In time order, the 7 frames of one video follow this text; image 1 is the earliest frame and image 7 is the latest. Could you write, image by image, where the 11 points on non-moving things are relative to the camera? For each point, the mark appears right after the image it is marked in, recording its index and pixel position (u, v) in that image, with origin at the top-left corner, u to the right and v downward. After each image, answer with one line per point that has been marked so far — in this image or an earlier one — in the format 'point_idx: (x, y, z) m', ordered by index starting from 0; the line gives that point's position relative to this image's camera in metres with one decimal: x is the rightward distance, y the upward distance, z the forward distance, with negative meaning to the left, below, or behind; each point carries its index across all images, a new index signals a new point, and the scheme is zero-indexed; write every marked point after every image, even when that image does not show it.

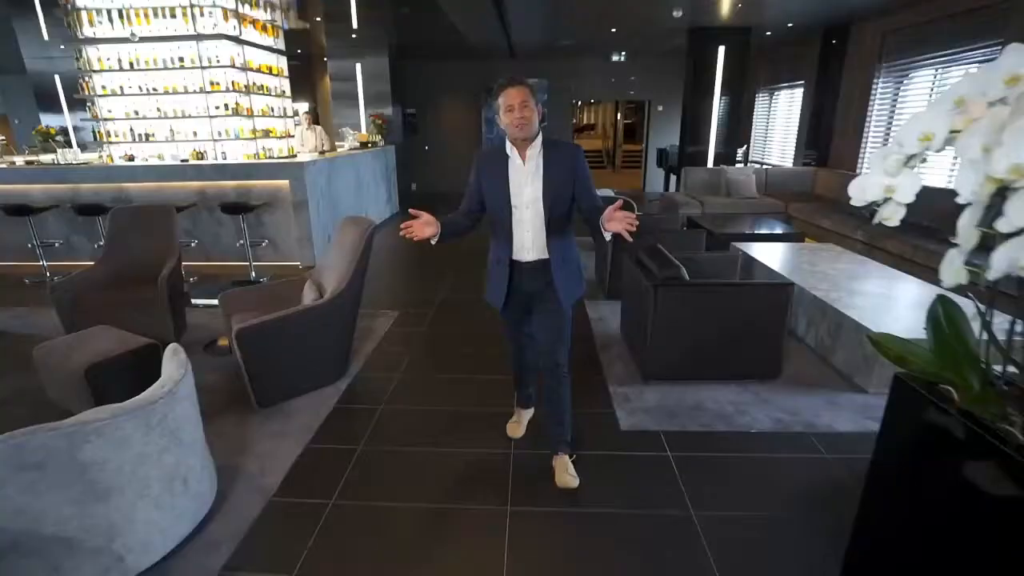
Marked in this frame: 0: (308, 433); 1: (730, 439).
0: (-0.9, -0.7, +2.6) m
1: (+1.0, -0.6, +2.4) m
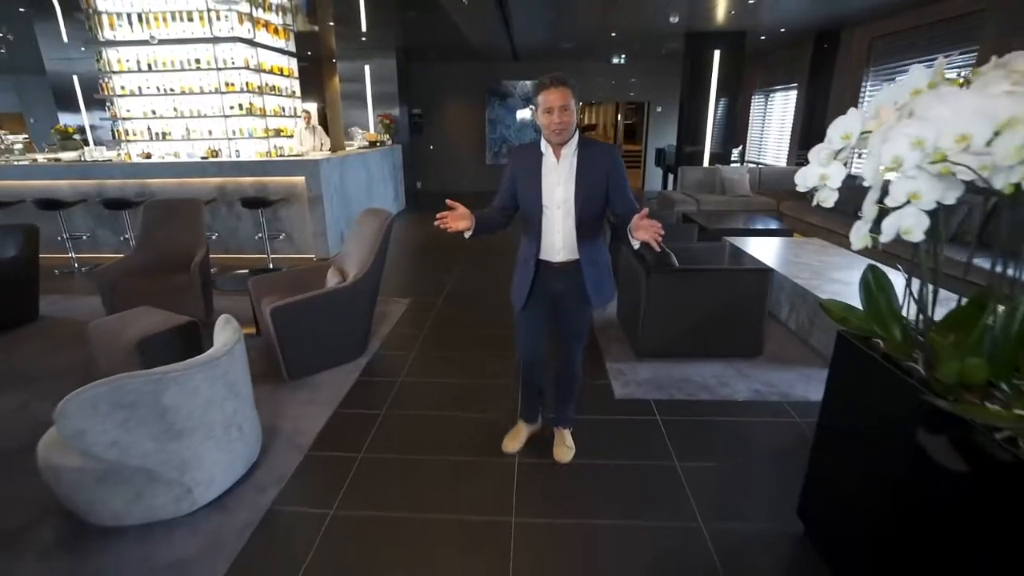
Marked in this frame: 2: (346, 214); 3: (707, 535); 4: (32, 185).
0: (-0.9, -0.6, +2.9) m
1: (+1.0, -0.6, +2.7) m
2: (-1.9, +0.8, +6.3) m
3: (+0.7, -0.8, +1.9) m
4: (-5.0, +1.1, +5.8) m
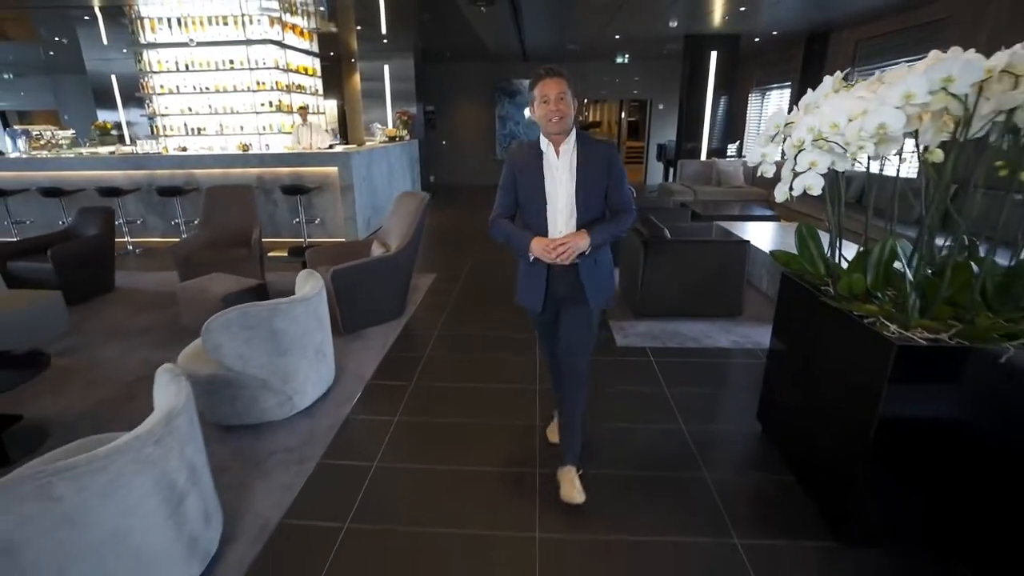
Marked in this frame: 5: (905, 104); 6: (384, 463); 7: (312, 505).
0: (-0.8, -0.4, +3.5) m
1: (+1.1, -0.4, +3.3) m
2: (-1.7, +1.1, +6.9) m
3: (+0.8, -0.6, +2.5) m
4: (-4.9, +1.3, +6.4) m
5: (+1.0, +0.5, +1.4) m
6: (-0.5, -0.7, +2.3) m
7: (-0.7, -0.8, +2.0) m
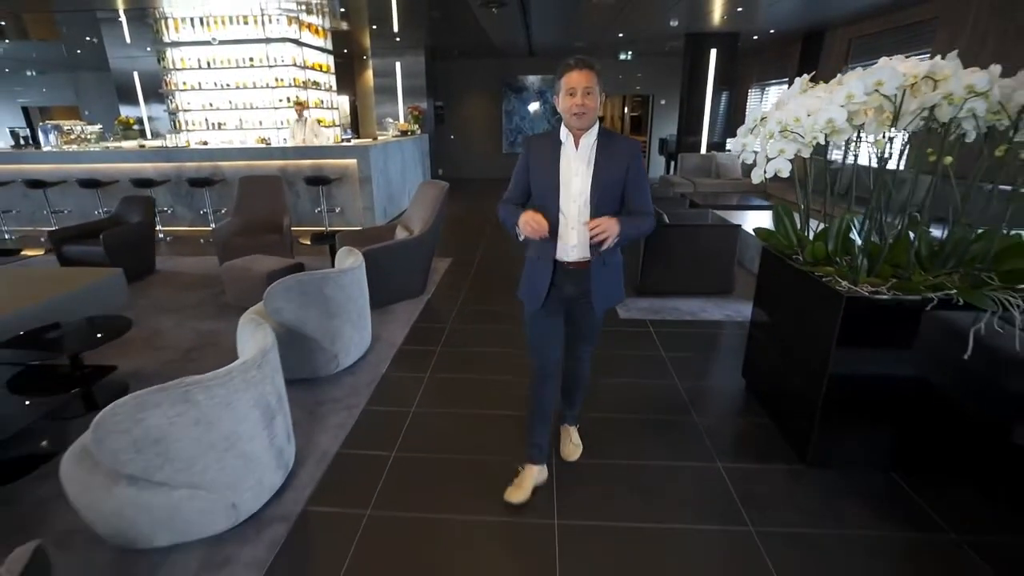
0: (-0.7, -0.2, +3.8) m
1: (+1.2, -0.2, +3.7) m
2: (-1.6, +1.2, +7.3) m
3: (+0.9, -0.5, +2.9) m
4: (-4.8, +1.5, +6.8) m
5: (+1.1, +0.6, +1.8) m
6: (-0.4, -0.6, +2.7) m
7: (-0.6, -0.7, +2.4) m
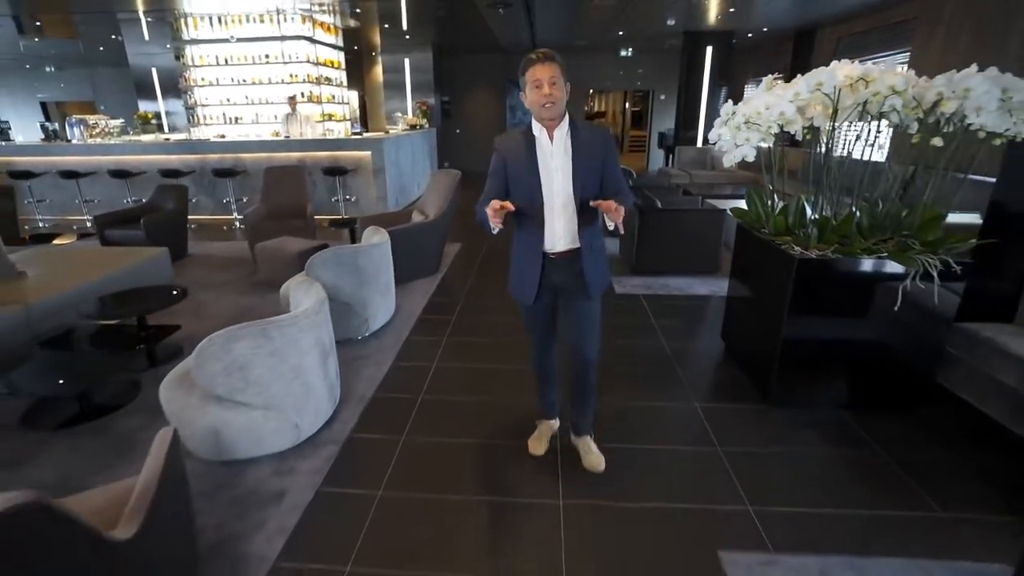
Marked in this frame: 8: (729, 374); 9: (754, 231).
0: (-0.7, -0.1, +4.2) m
1: (+1.2, -0.1, +4.1) m
2: (-1.6, +1.4, +7.7) m
3: (+0.9, -0.3, +3.3) m
4: (-4.7, +1.7, +7.2) m
5: (+1.1, +0.7, +2.2) m
6: (-0.4, -0.4, +3.1) m
7: (-0.6, -0.5, +2.8) m
8: (+1.2, -0.5, +3.0) m
9: (+1.2, +0.3, +2.8) m
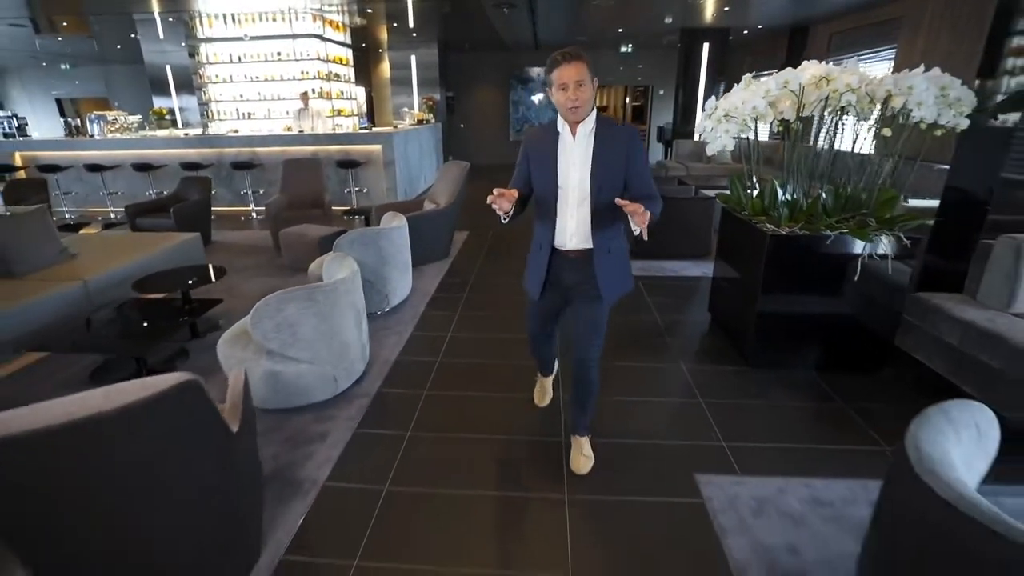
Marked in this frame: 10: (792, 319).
0: (-0.6, +0.1, +4.6) m
1: (+1.3, +0.1, +4.4) m
2: (-1.5, +1.6, +8.0) m
3: (+1.0, -0.2, +3.6) m
4: (-4.6, +1.8, +7.5) m
5: (+1.2, +0.9, +2.5) m
6: (-0.4, -0.3, +3.4) m
7: (-0.6, -0.4, +3.2) m
8: (+1.2, -0.3, +3.3) m
9: (+1.3, +0.4, +3.1) m
10: (+1.5, -0.2, +2.9) m
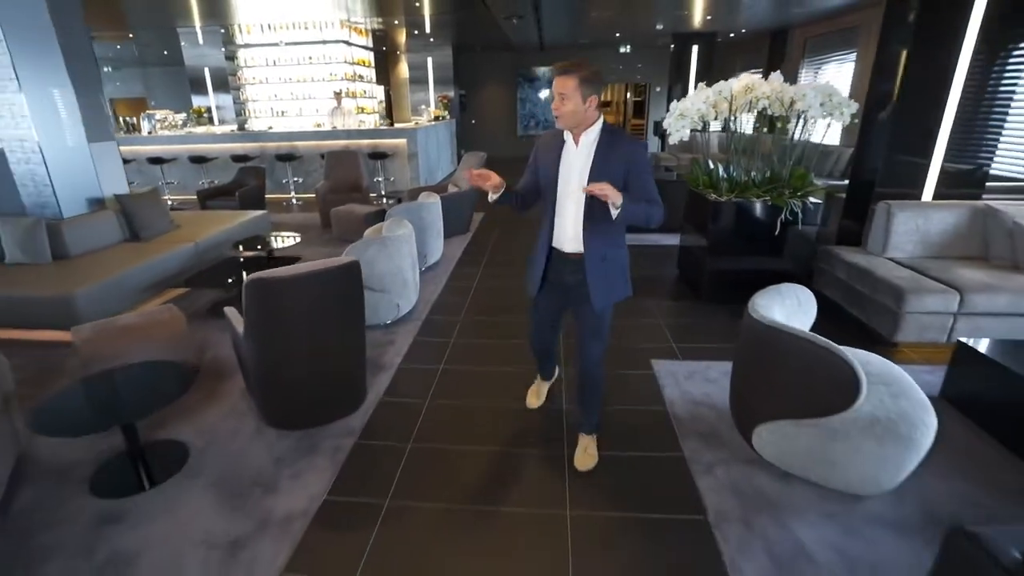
0: (-0.5, +0.4, +5.6) m
1: (+1.4, +0.4, +5.4) m
2: (-1.4, +2.0, +9.0) m
3: (+1.1, +0.1, +4.6) m
4: (-4.5, +2.2, +8.5) m
5: (+1.2, +1.2, +3.5) m
6: (-0.3, 0.0, +4.4) m
7: (-0.5, -0.1, +4.2) m
8: (+1.3, 0.0, +4.3) m
9: (+1.4, +0.7, +4.1) m
10: (+1.5, +0.1, +3.9) m
